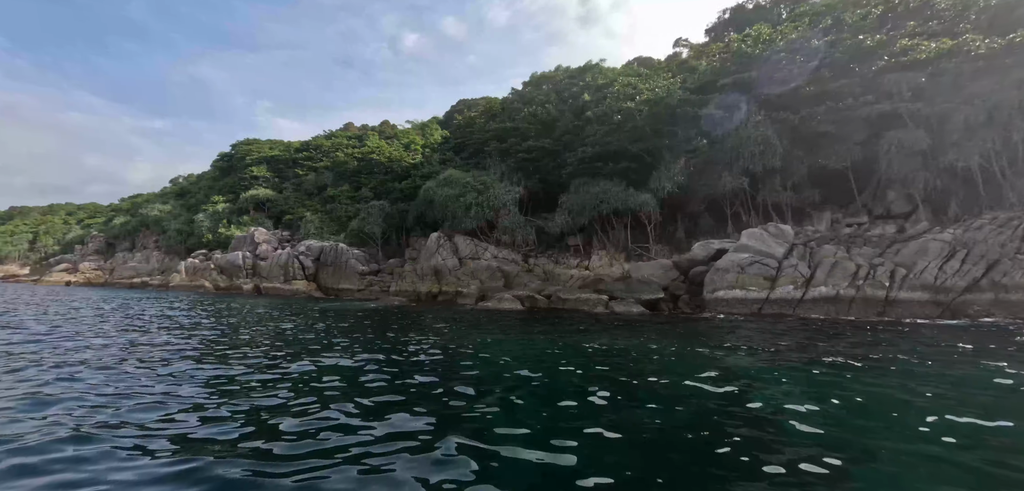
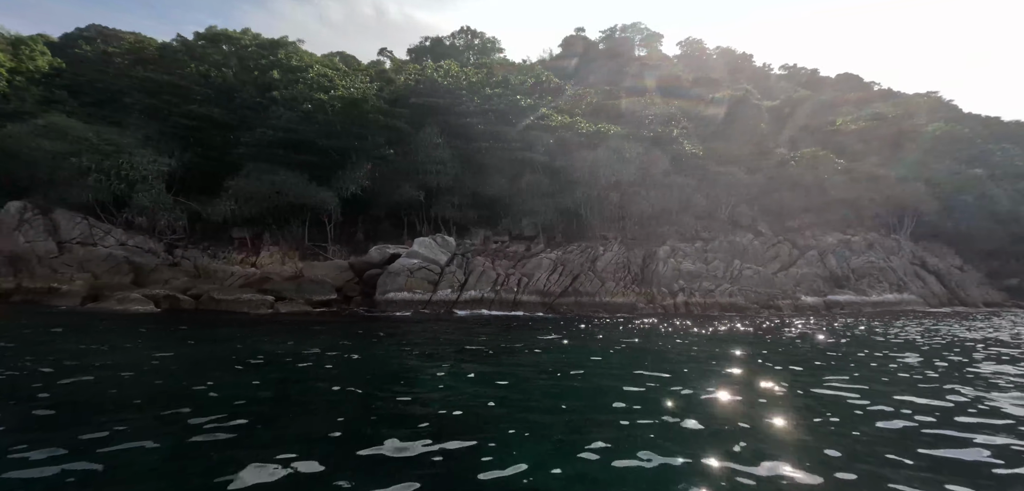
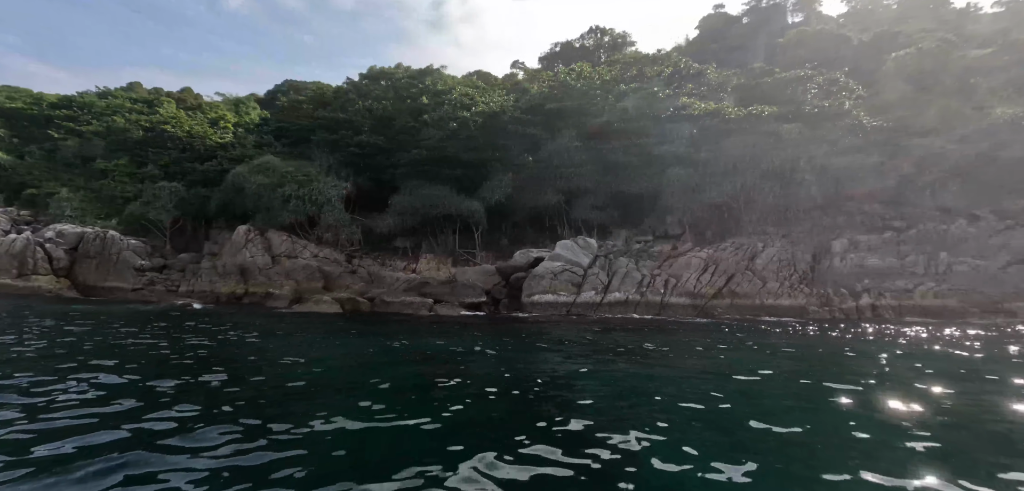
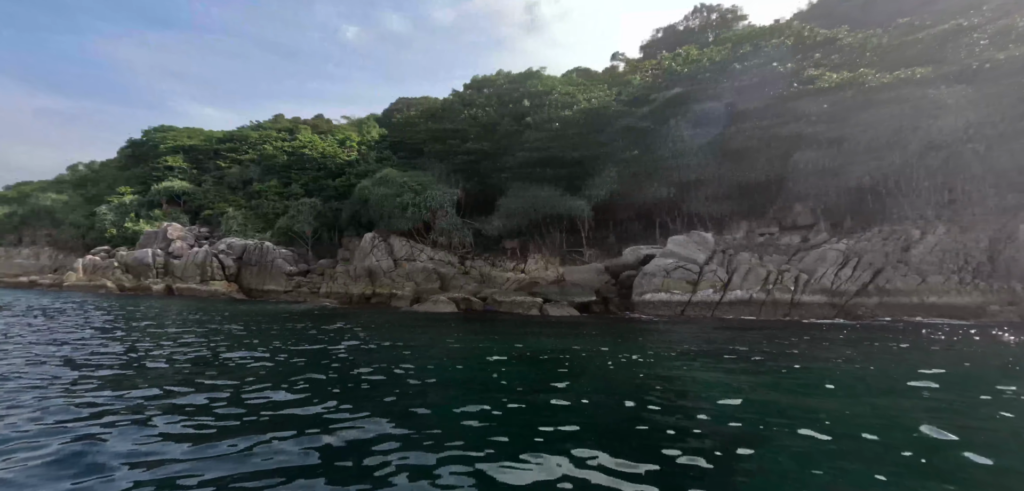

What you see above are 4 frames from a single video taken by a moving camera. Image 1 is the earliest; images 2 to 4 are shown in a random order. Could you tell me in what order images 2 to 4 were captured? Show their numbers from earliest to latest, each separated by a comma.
4, 3, 2
